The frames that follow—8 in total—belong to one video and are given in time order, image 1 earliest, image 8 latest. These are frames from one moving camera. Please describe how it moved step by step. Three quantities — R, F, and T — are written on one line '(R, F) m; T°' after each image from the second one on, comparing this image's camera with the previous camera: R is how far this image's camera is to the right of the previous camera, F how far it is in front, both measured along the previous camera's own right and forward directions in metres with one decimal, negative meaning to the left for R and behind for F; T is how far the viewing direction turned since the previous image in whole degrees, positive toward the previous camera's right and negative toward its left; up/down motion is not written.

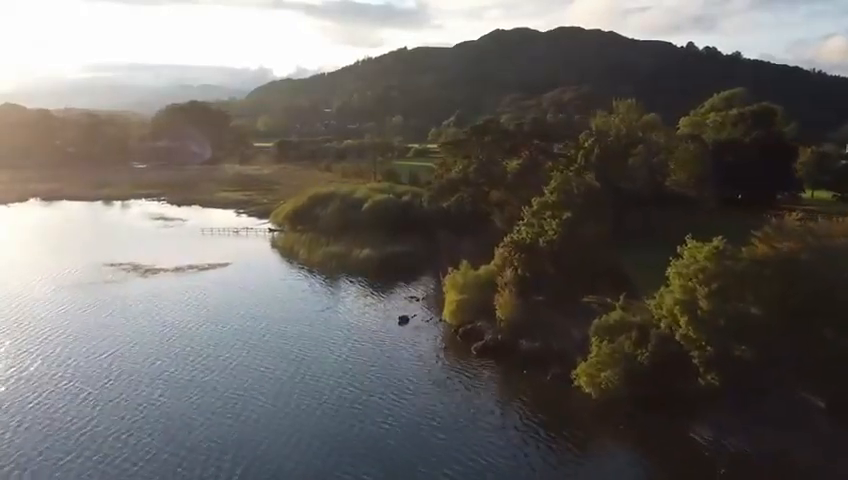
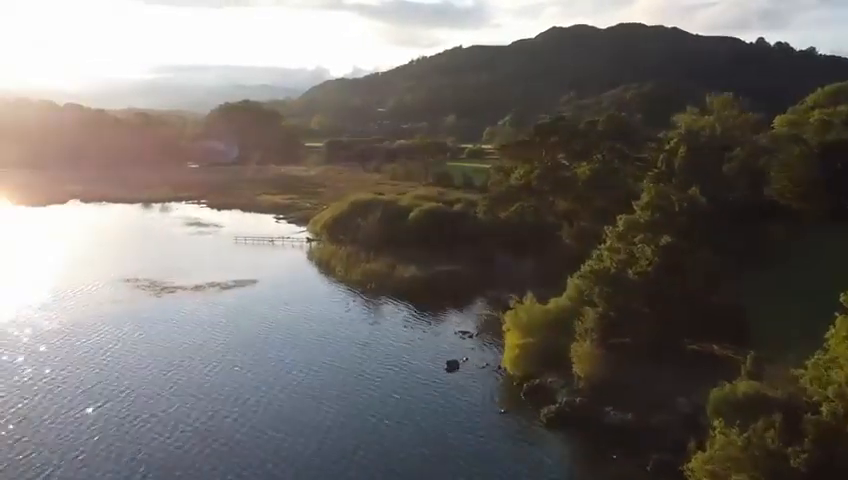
(-0.2, +9.5) m; -4°
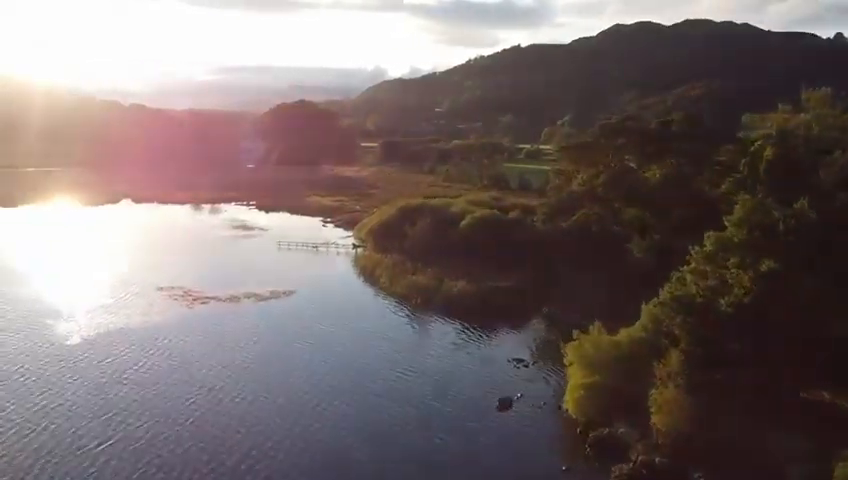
(+0.3, +5.1) m; -5°
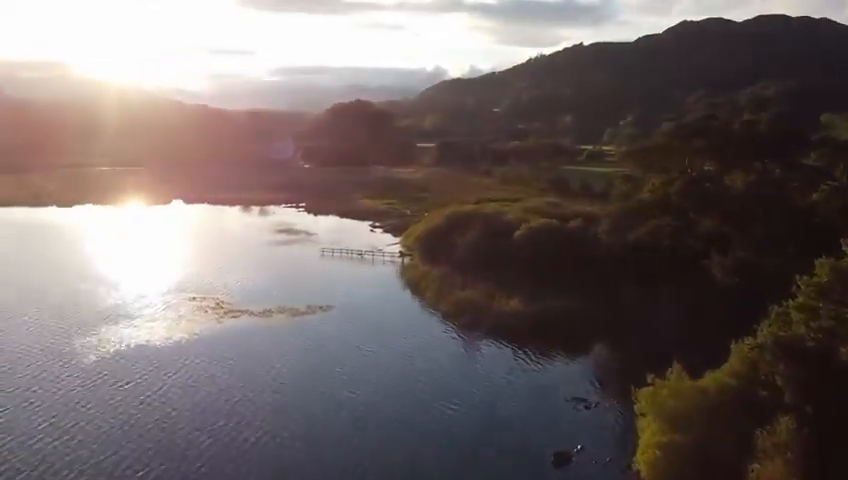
(+0.5, +5.1) m; -5°
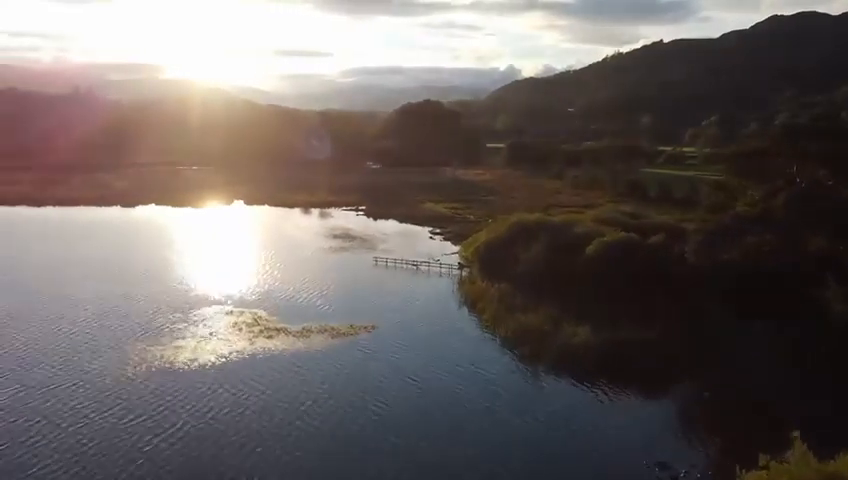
(+0.8, +5.8) m; -6°
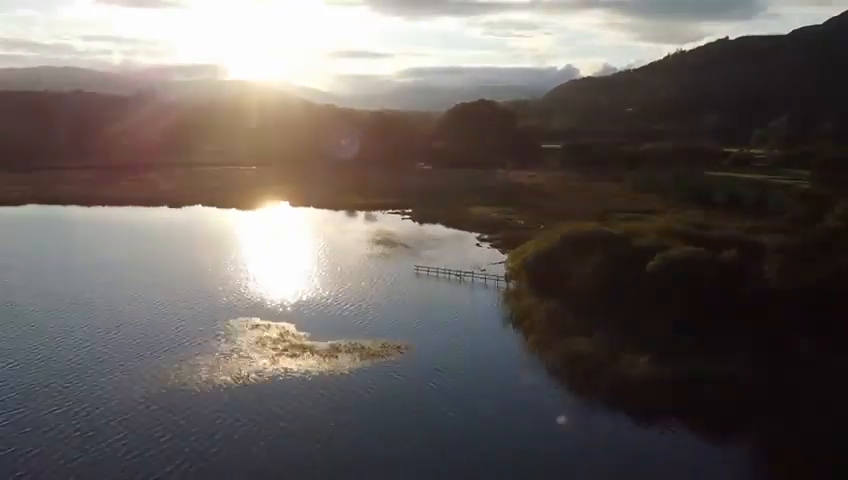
(+0.8, +4.3) m; -5°
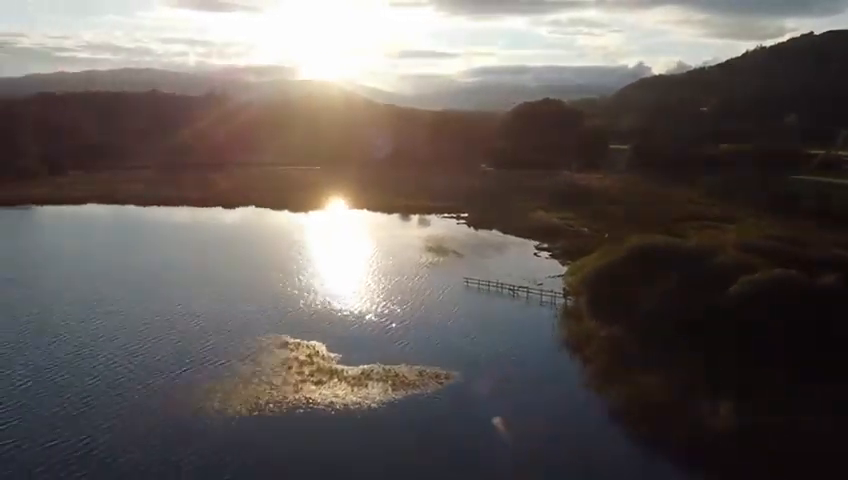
(+1.1, +4.9) m; -5°
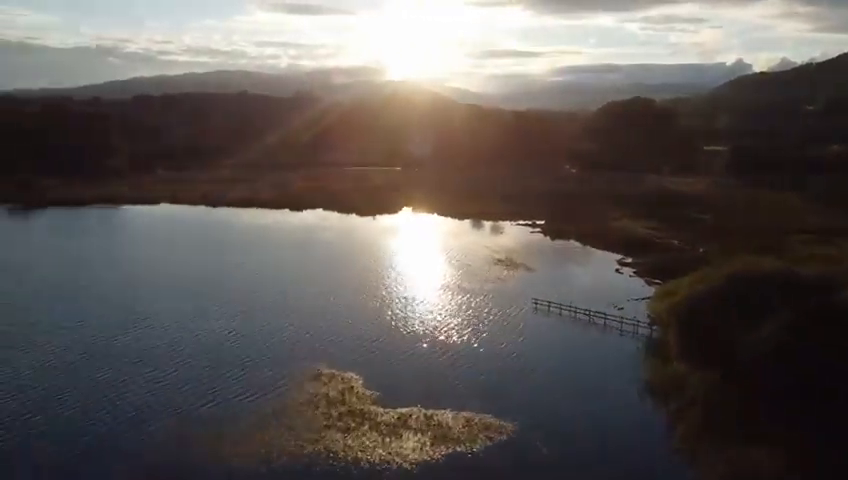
(+1.4, +6.3) m; -7°
